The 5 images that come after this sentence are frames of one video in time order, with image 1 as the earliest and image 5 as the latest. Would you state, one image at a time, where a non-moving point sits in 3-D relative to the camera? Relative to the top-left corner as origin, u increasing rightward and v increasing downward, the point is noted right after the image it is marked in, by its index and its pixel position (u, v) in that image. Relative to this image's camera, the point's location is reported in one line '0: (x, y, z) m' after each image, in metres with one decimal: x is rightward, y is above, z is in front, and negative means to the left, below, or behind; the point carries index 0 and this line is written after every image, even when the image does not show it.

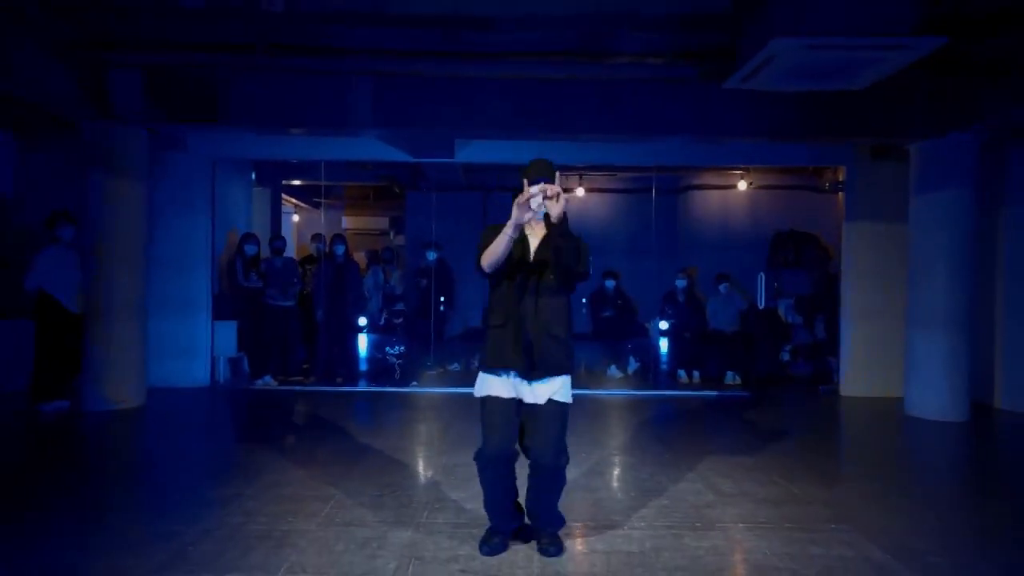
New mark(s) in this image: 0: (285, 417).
0: (-3.0, -1.7, +9.8) m
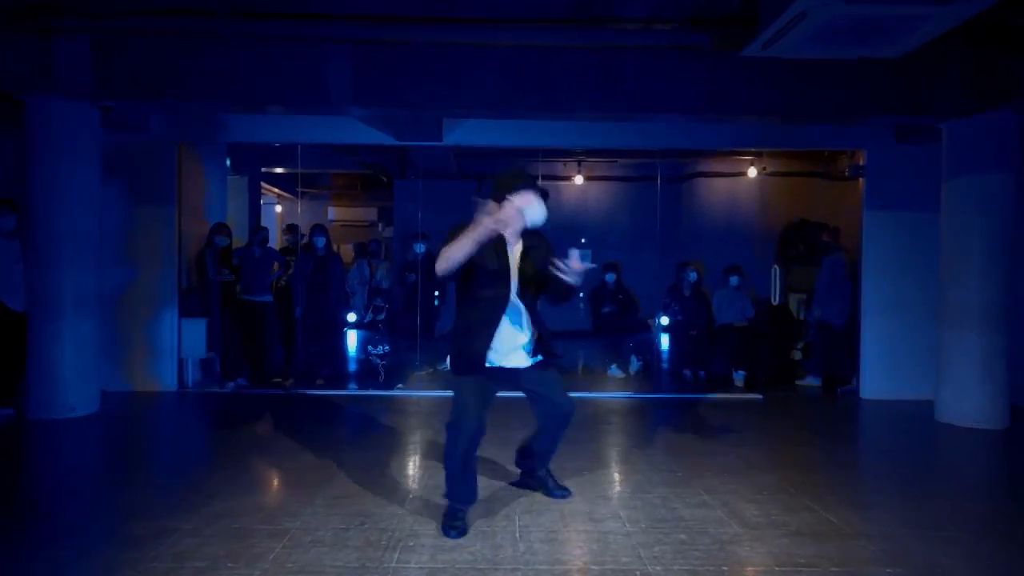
0: (-3.1, -1.6, +9.0) m
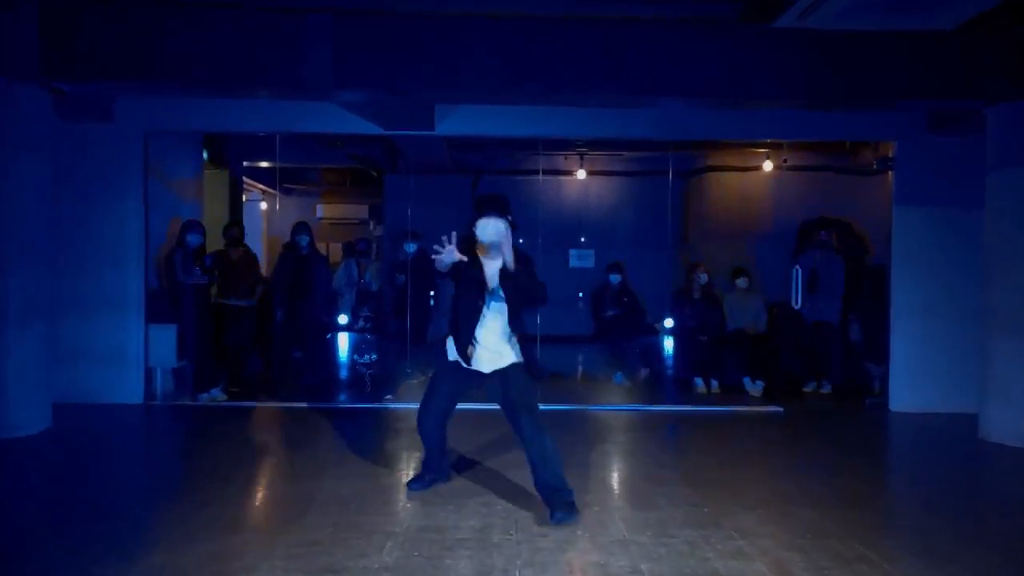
0: (-3.1, -1.7, +8.2) m
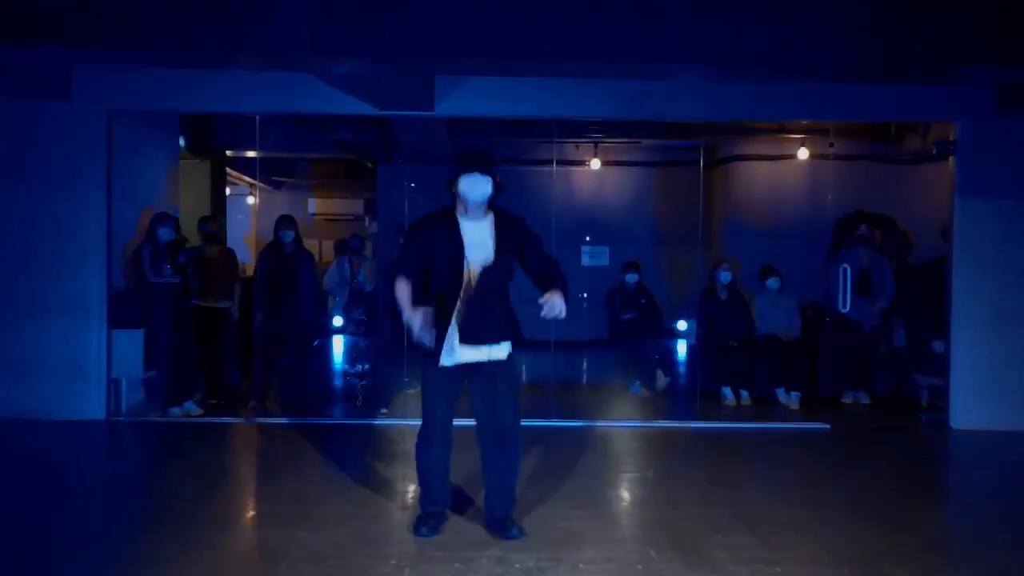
0: (-3.0, -1.7, +7.2) m
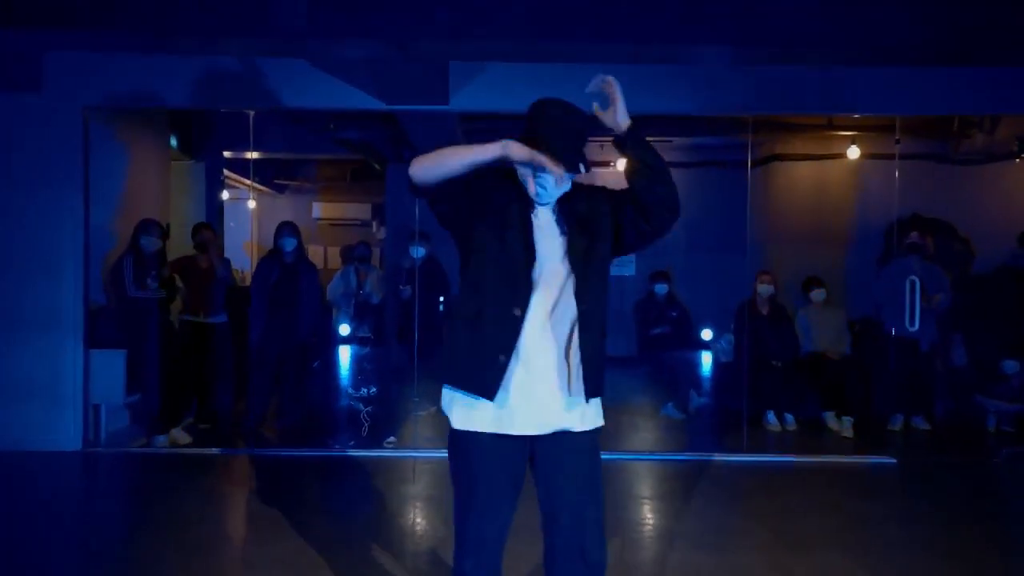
0: (-2.8, -1.8, +6.3) m
